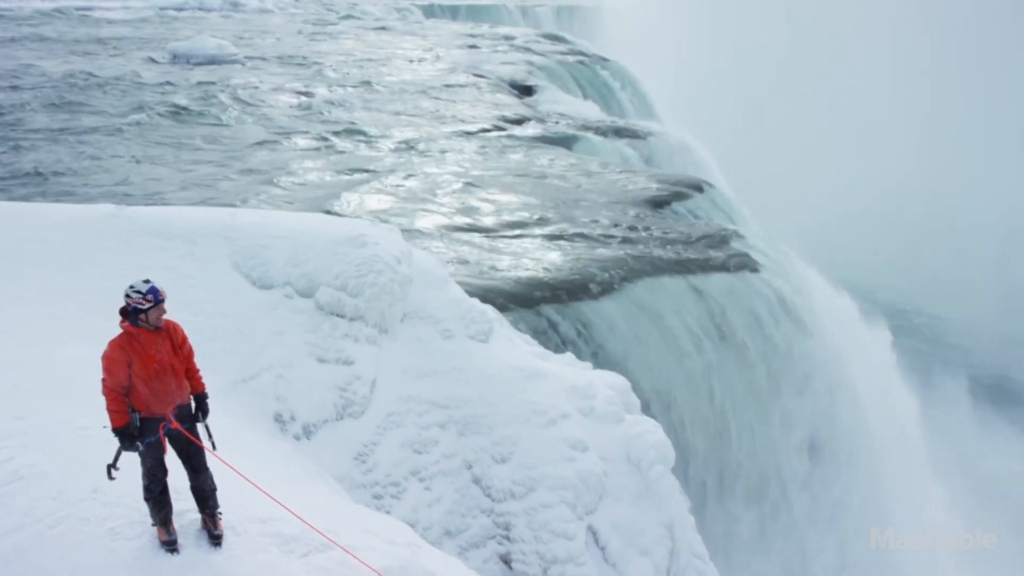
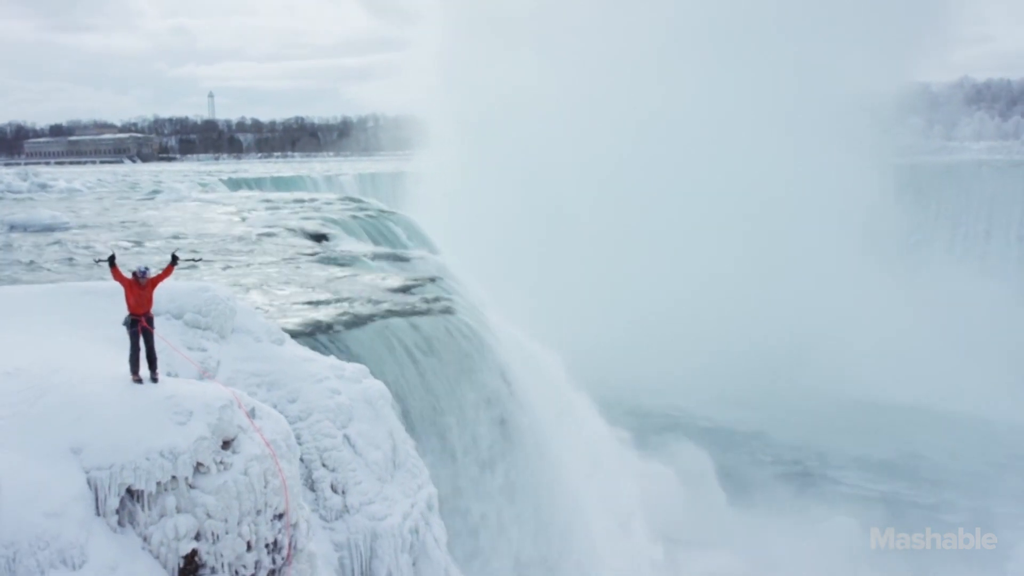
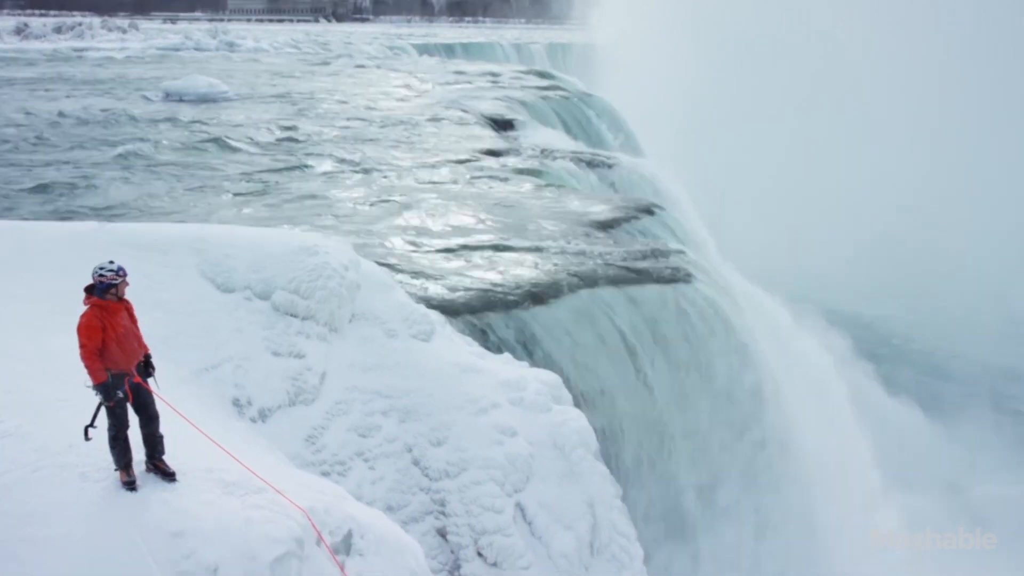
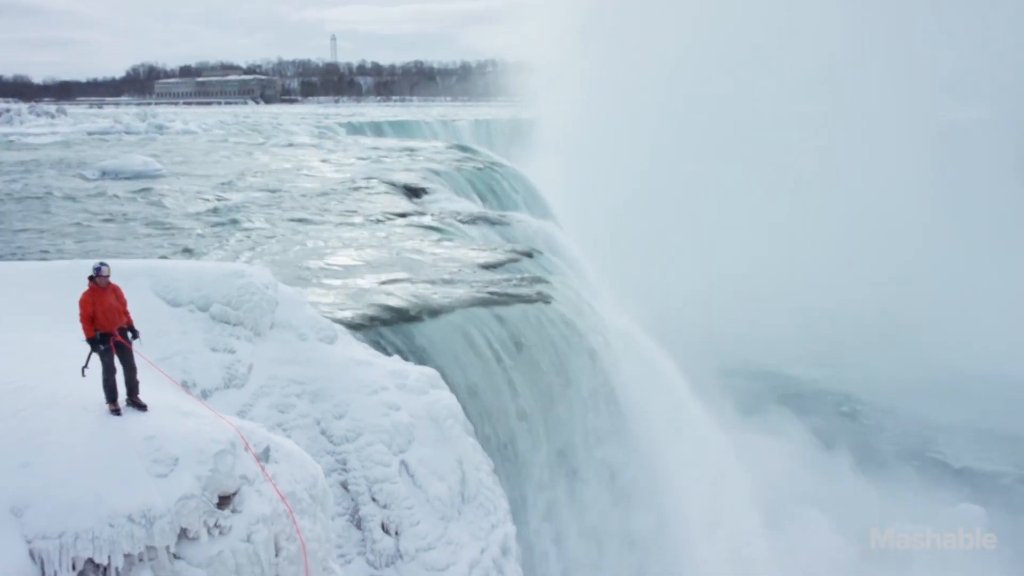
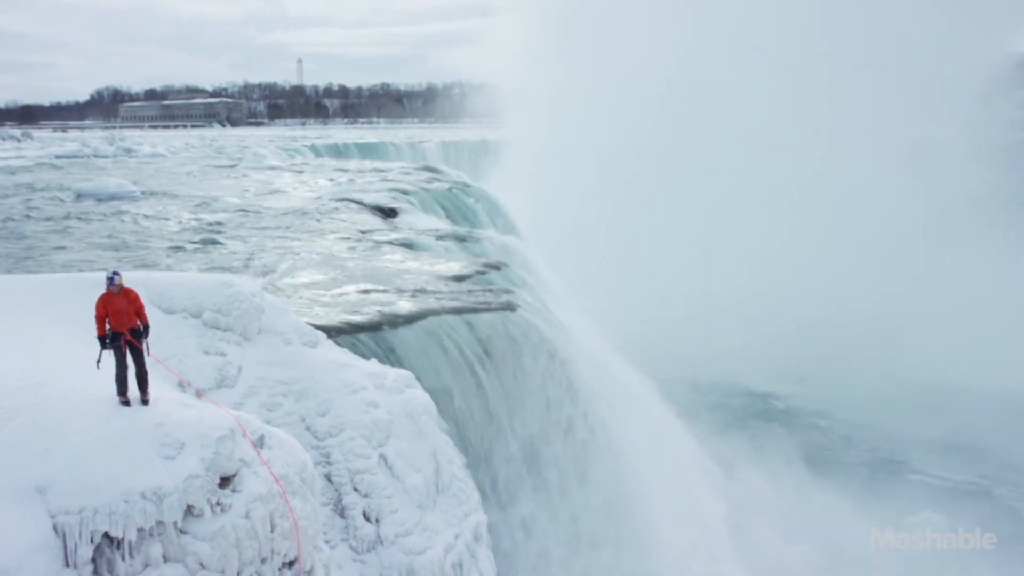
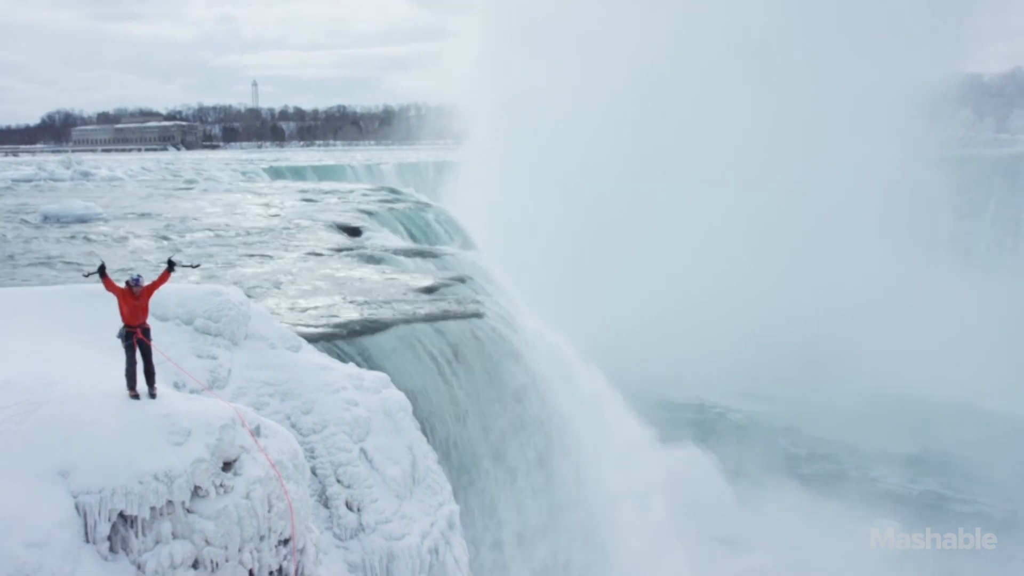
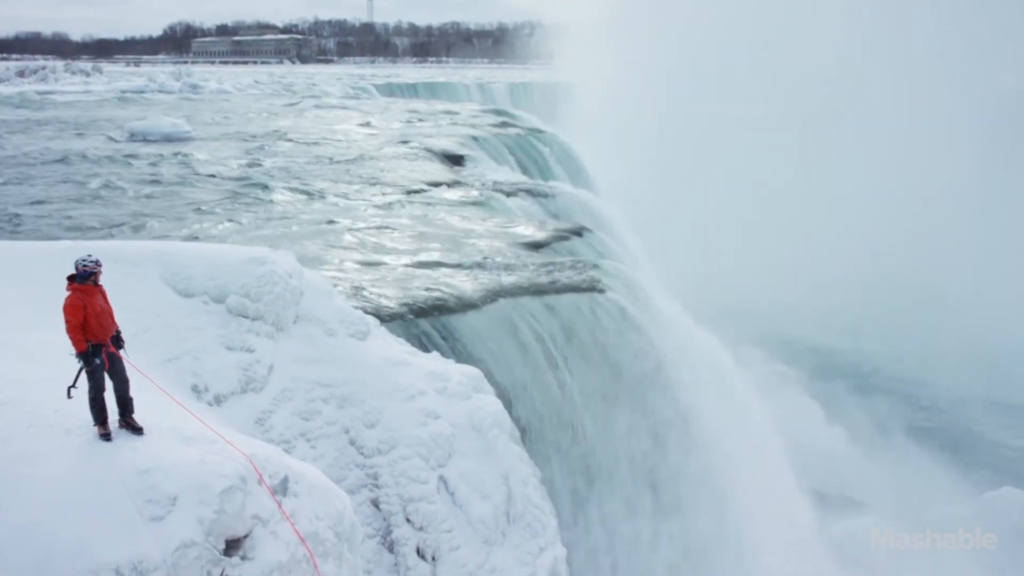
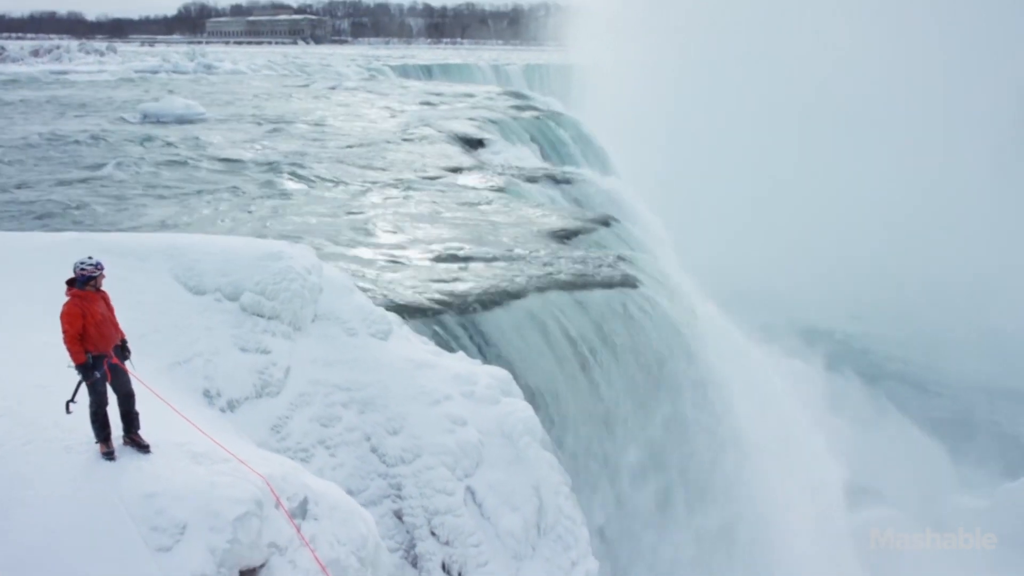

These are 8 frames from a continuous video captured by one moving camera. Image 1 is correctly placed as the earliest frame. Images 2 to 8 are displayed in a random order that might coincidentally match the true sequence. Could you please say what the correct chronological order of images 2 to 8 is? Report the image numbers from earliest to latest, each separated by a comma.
3, 8, 7, 4, 5, 6, 2
